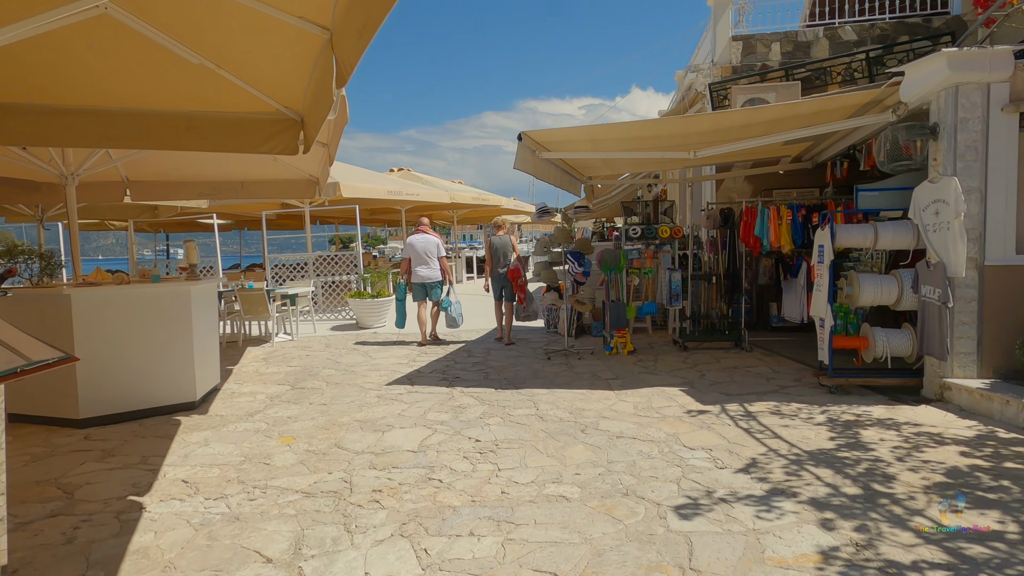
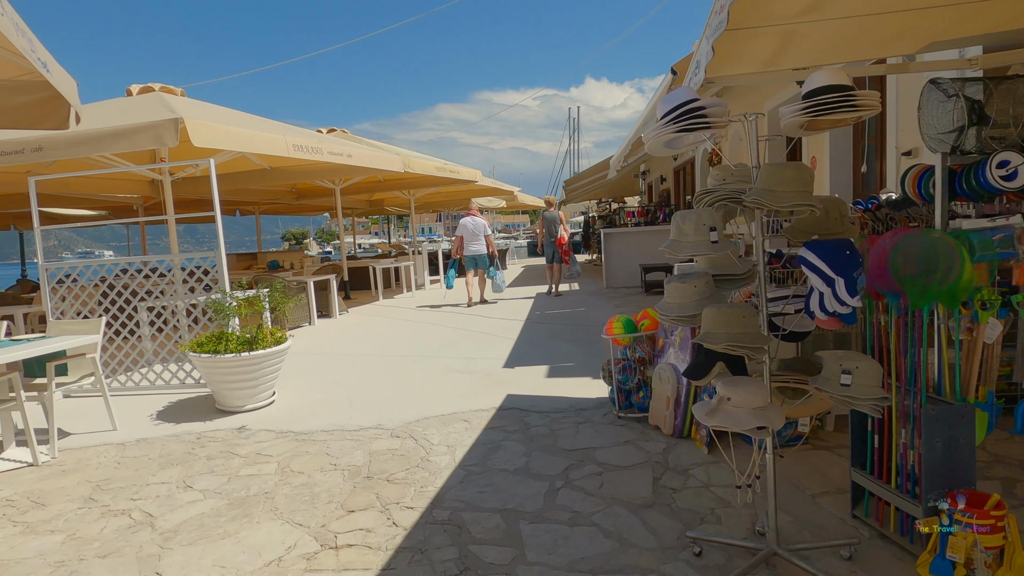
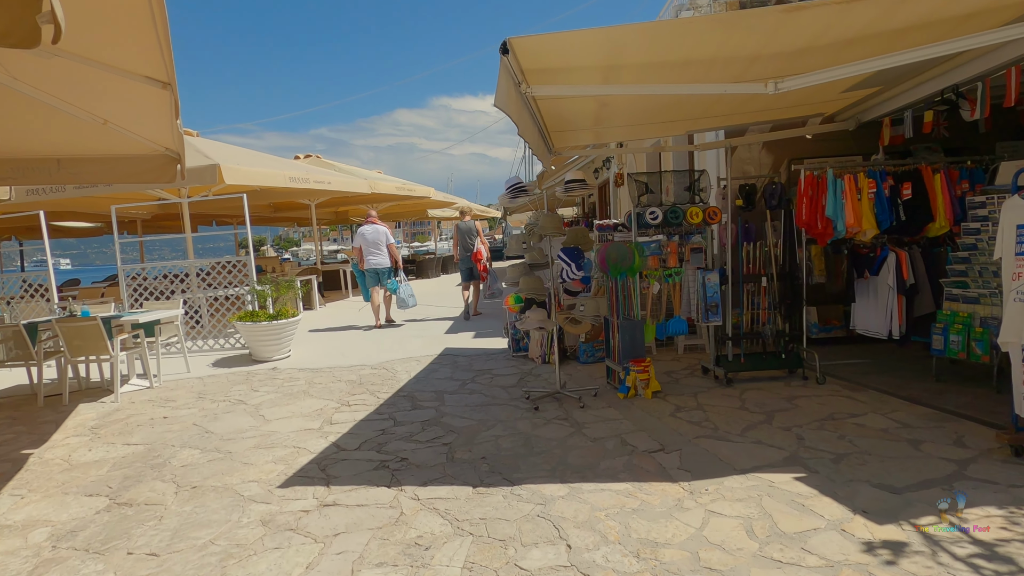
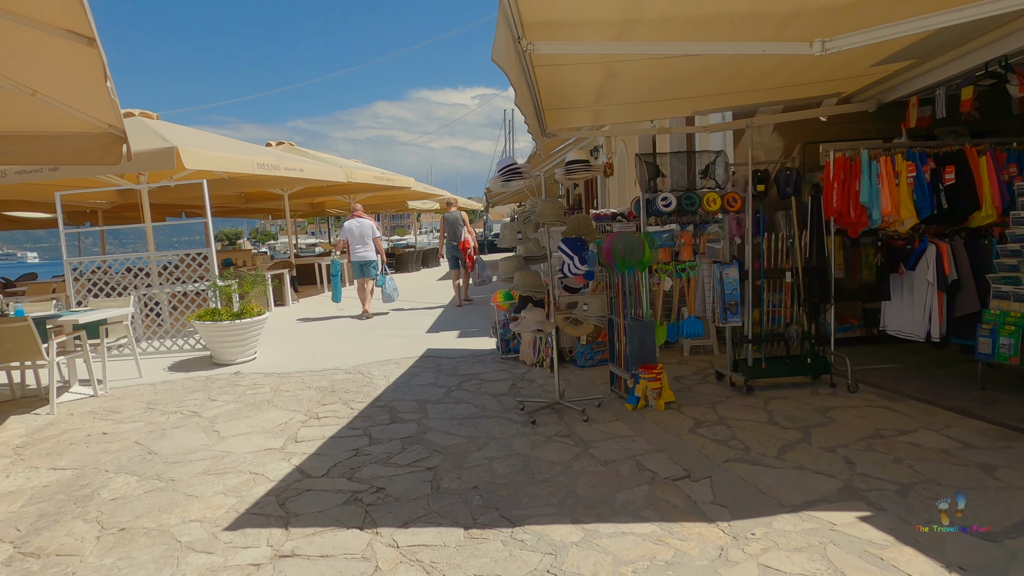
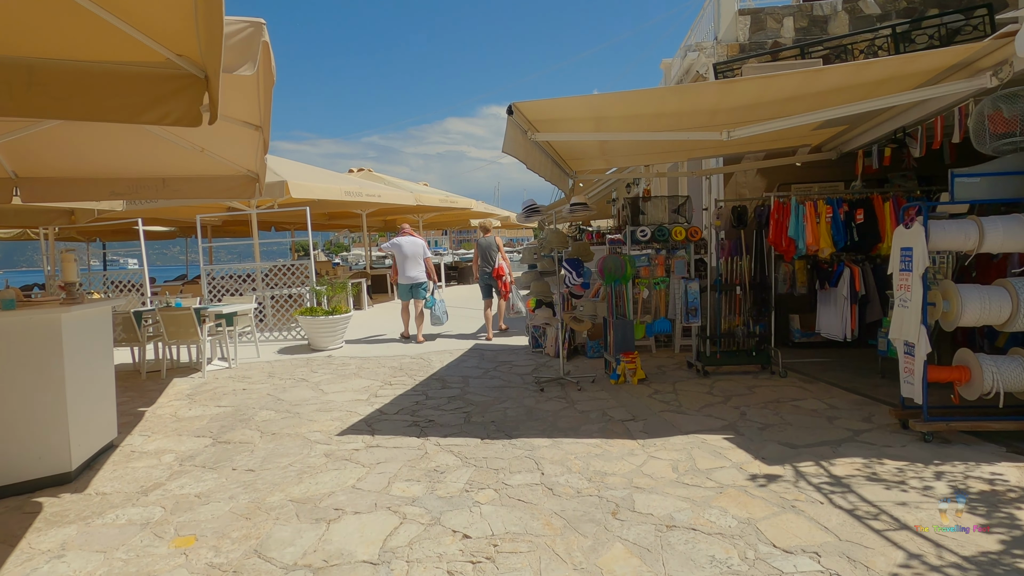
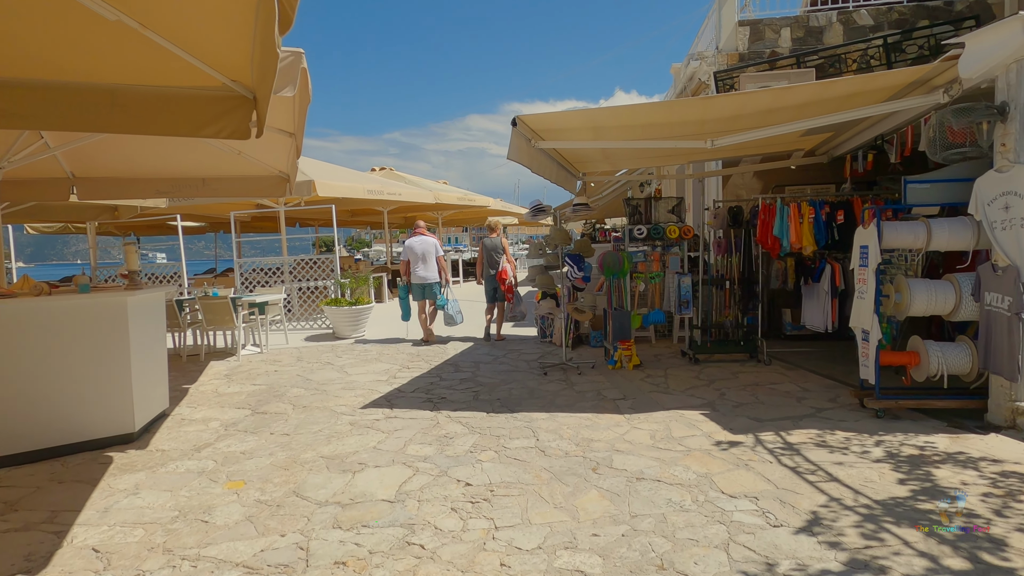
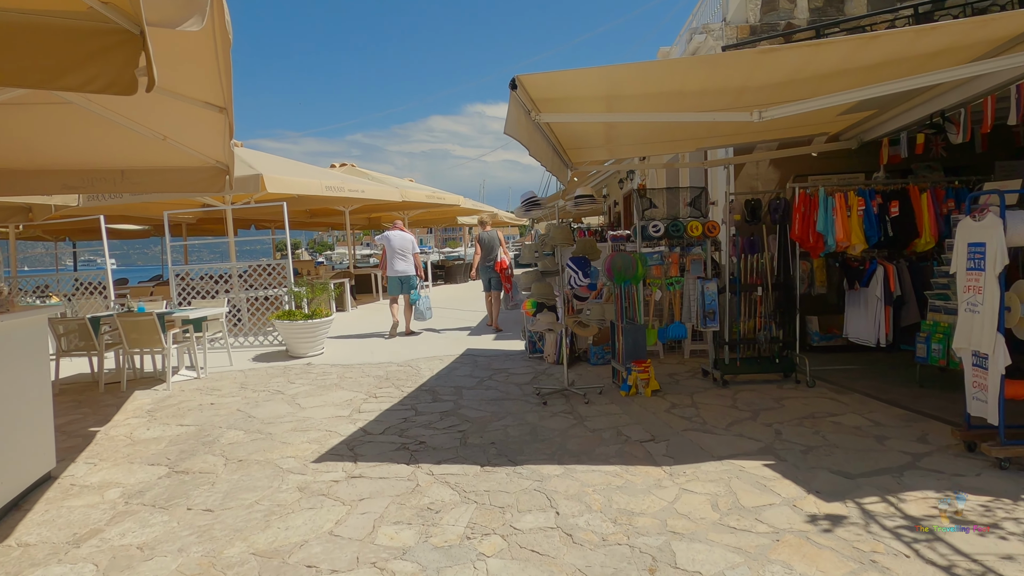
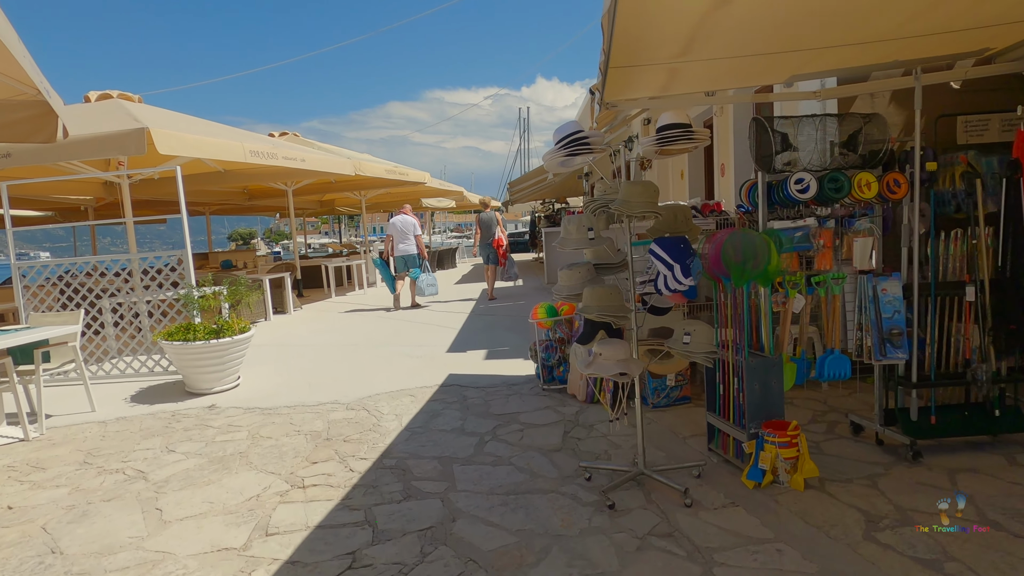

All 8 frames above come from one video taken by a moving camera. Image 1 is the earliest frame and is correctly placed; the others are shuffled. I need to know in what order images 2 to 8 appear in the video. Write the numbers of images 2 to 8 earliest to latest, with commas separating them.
6, 5, 7, 3, 4, 8, 2
